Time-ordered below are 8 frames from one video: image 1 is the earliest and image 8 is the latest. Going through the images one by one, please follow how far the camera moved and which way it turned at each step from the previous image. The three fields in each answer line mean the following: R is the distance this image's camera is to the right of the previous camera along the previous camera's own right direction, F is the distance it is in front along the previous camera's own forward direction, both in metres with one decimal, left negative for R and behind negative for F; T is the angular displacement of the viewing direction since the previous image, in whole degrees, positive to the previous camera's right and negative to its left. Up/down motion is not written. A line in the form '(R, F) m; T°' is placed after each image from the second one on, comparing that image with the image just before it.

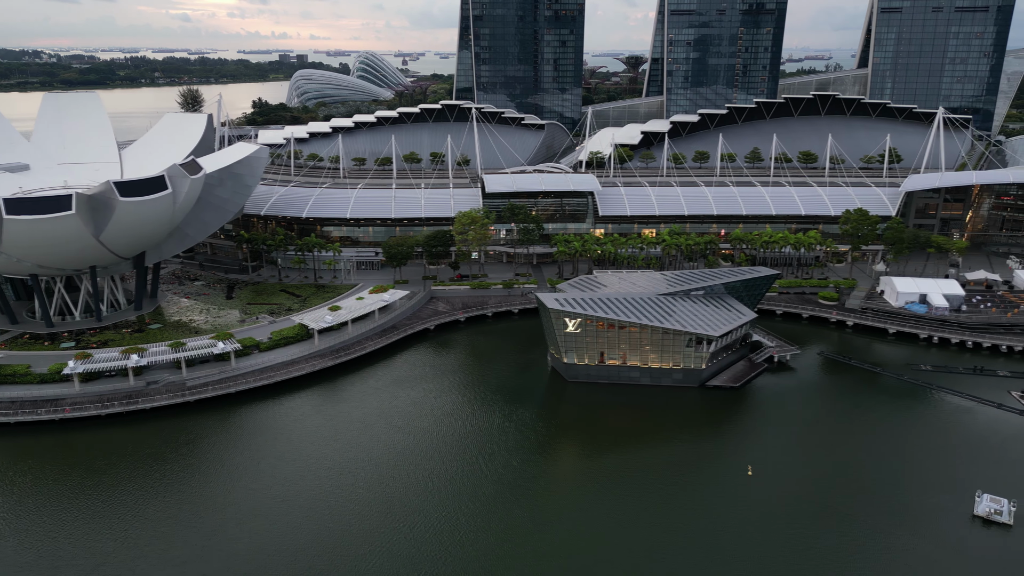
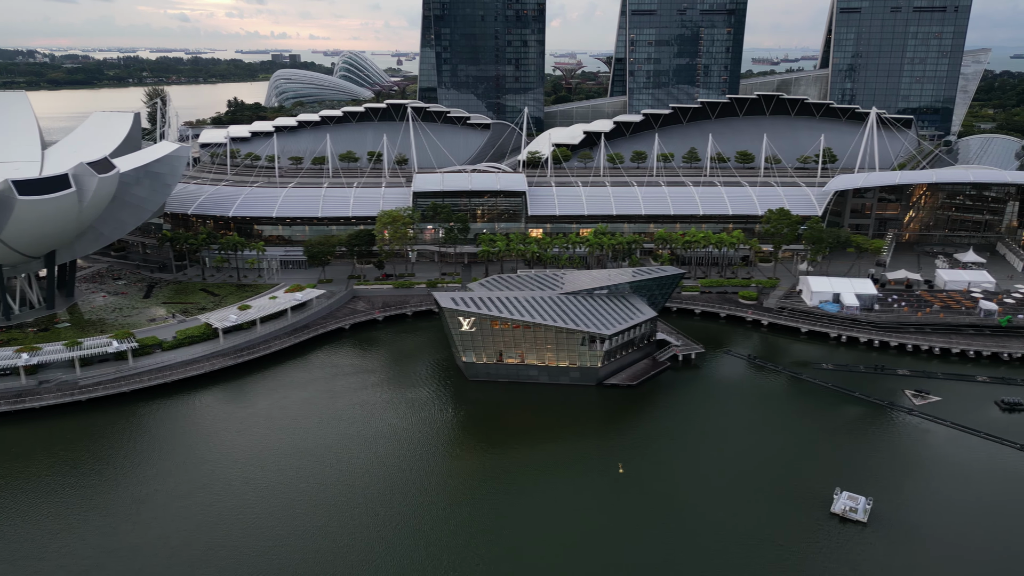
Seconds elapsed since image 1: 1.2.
(+11.0, -0.2) m; 0°
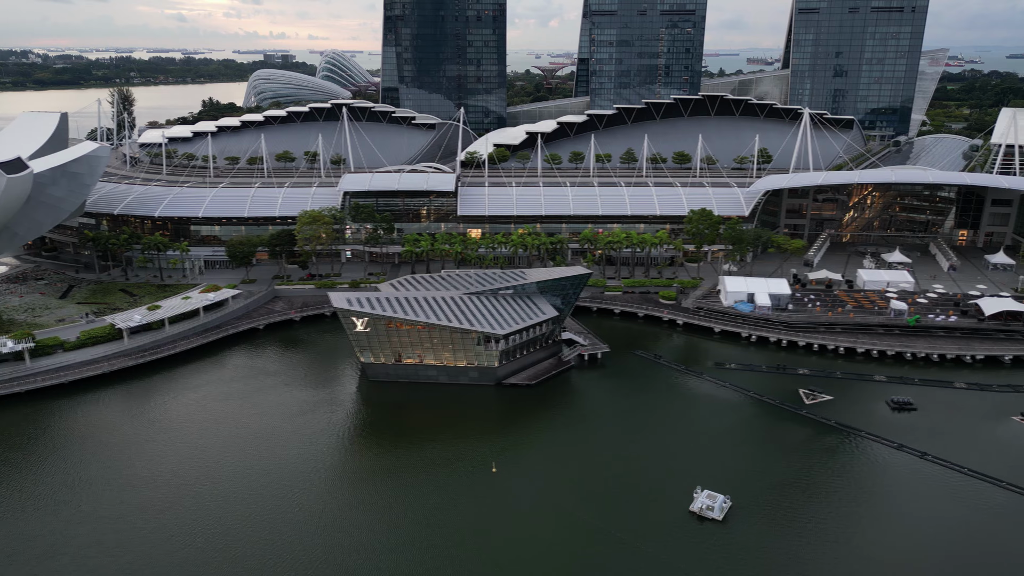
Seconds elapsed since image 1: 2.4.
(+11.0, -0.2) m; 0°
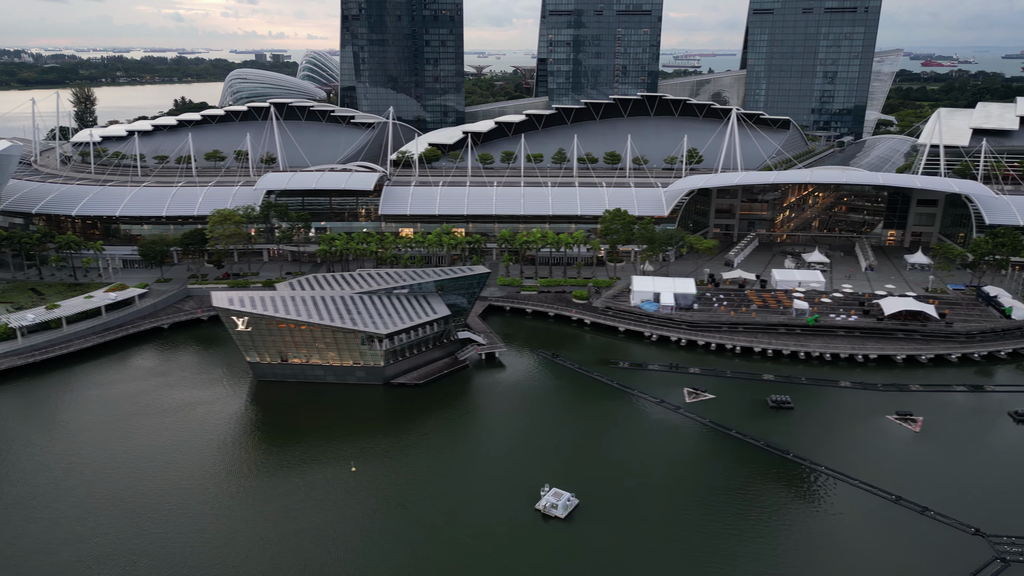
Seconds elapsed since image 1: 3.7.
(+12.1, -0.1) m; 0°
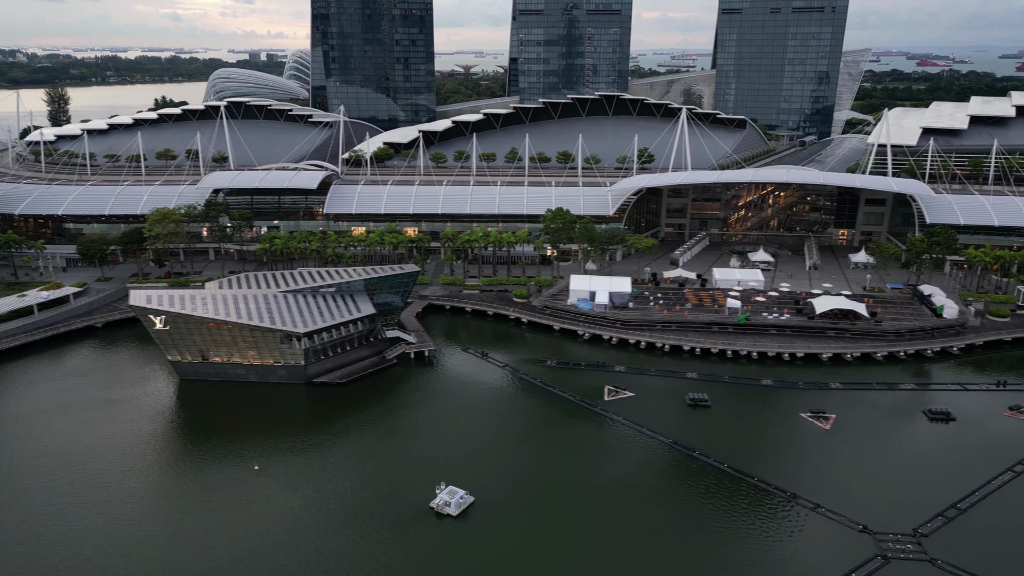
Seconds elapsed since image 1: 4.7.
(+8.4, 0.0) m; 0°
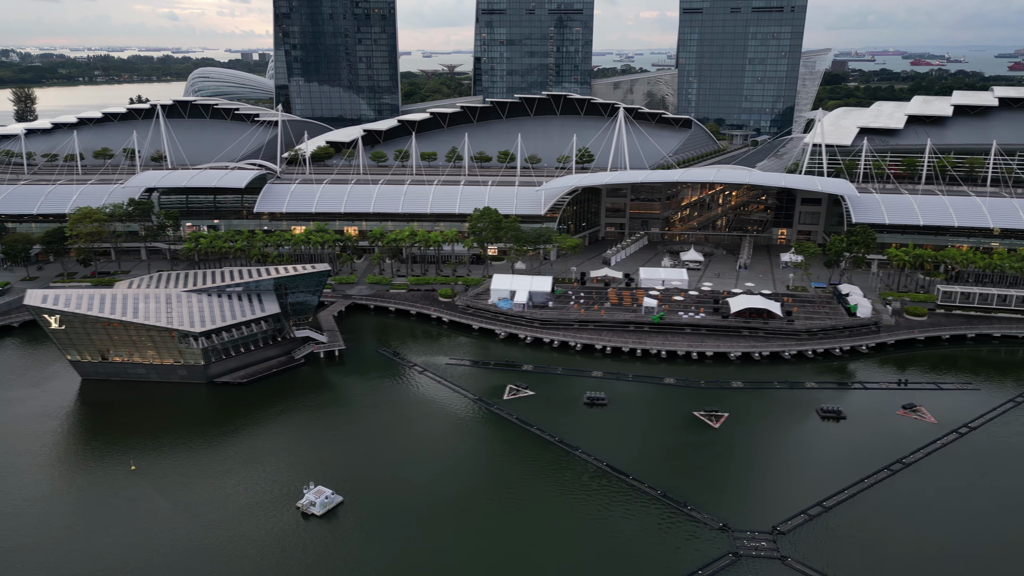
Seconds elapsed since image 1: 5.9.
(+10.5, 0.0) m; 0°
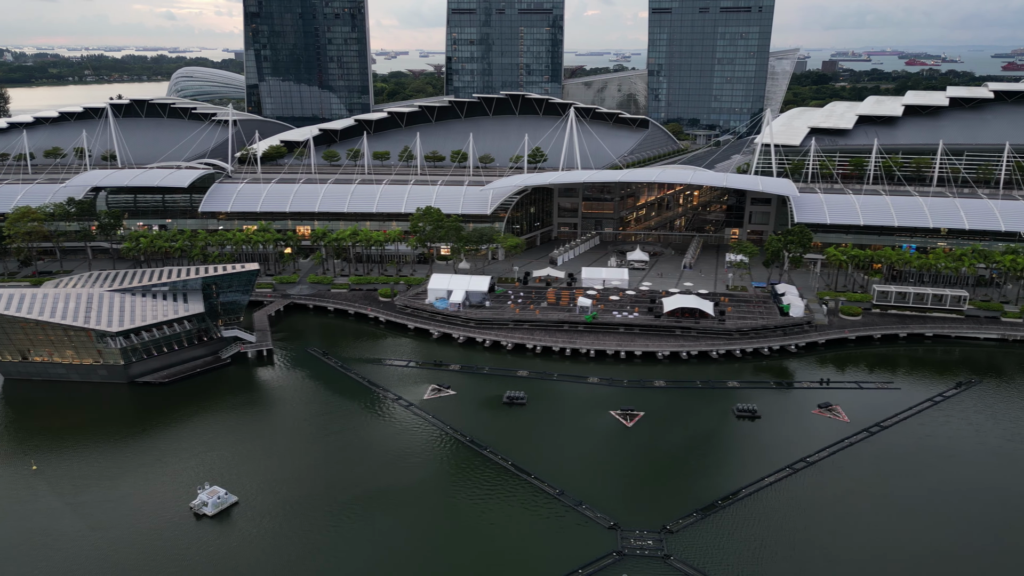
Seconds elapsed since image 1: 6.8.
(+8.2, 0.0) m; 0°
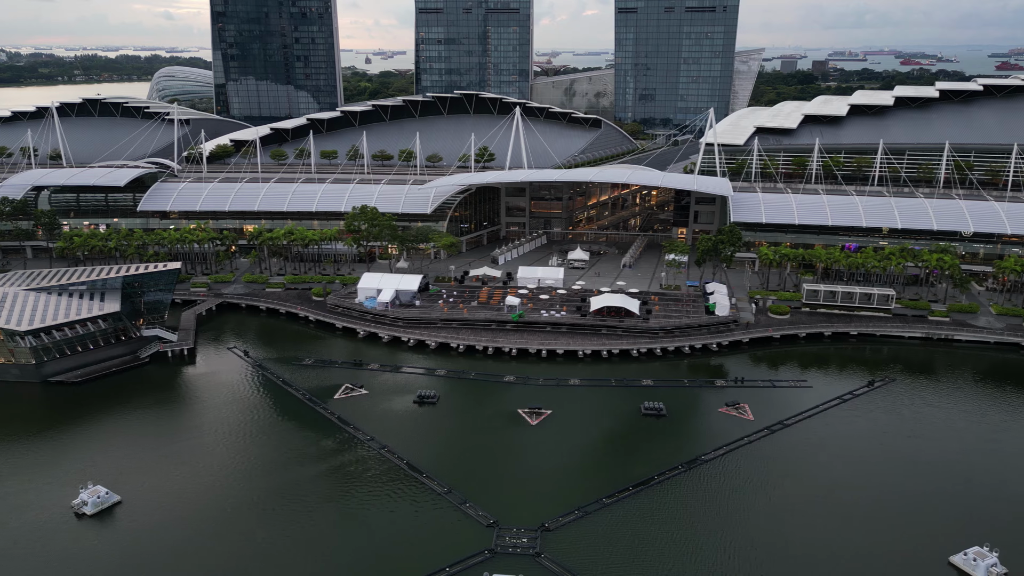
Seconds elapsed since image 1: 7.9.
(+9.1, 0.0) m; 0°
